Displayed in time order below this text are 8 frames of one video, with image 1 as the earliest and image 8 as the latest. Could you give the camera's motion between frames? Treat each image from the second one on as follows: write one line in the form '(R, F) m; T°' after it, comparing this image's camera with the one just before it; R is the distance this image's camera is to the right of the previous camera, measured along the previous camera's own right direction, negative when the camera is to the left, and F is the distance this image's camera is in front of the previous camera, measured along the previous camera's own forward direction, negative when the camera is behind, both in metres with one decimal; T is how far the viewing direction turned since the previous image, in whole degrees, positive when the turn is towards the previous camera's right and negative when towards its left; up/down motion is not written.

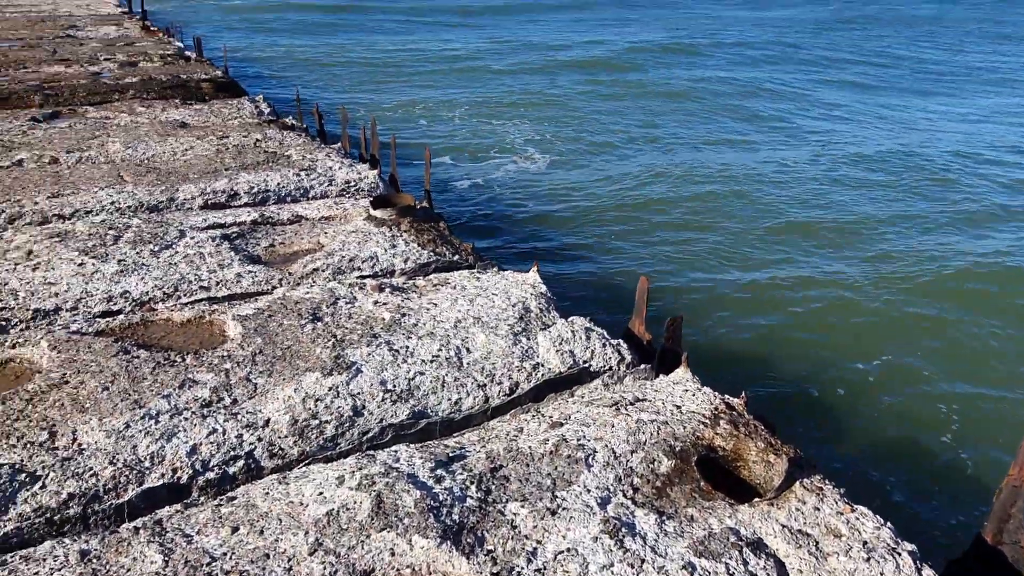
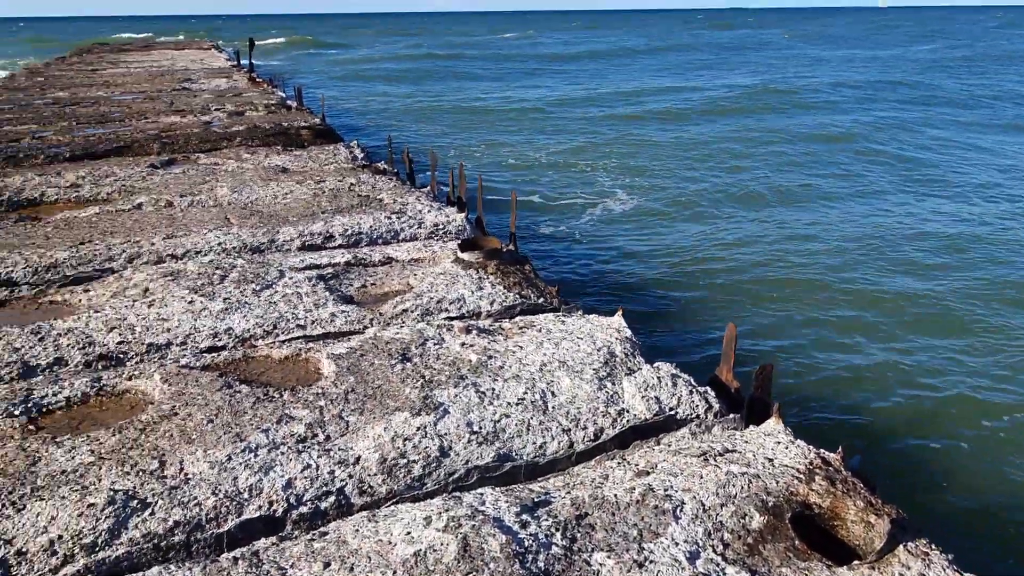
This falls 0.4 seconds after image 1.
(0.0, 0.0) m; -6°
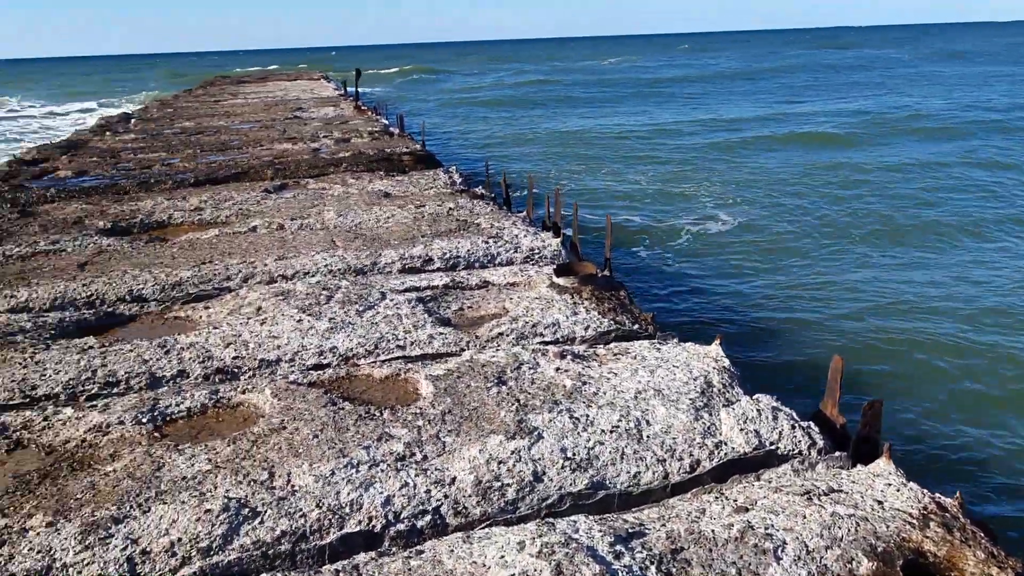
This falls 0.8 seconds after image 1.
(0.0, 0.0) m; -7°
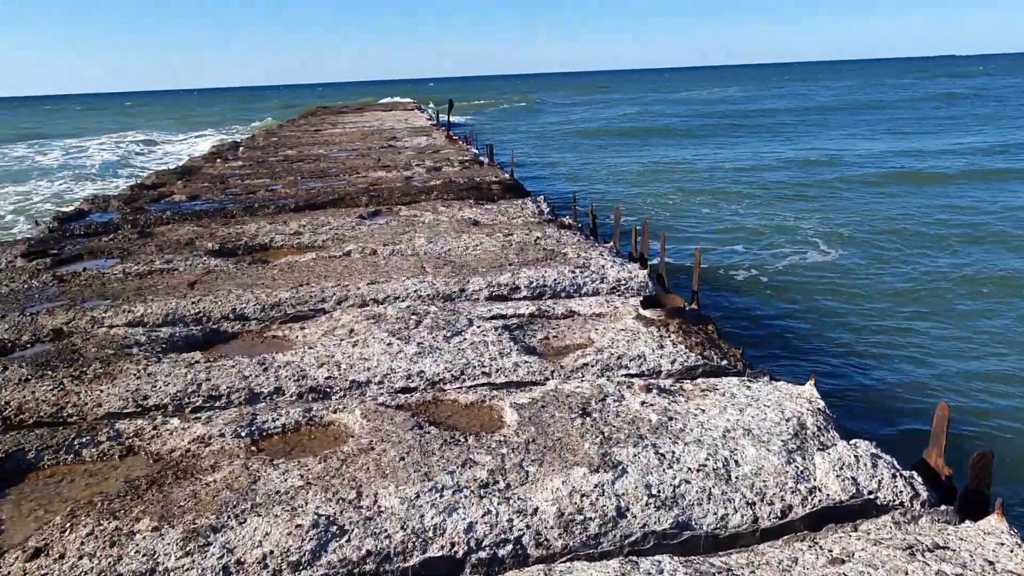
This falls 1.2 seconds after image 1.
(0.0, 0.0) m; -7°
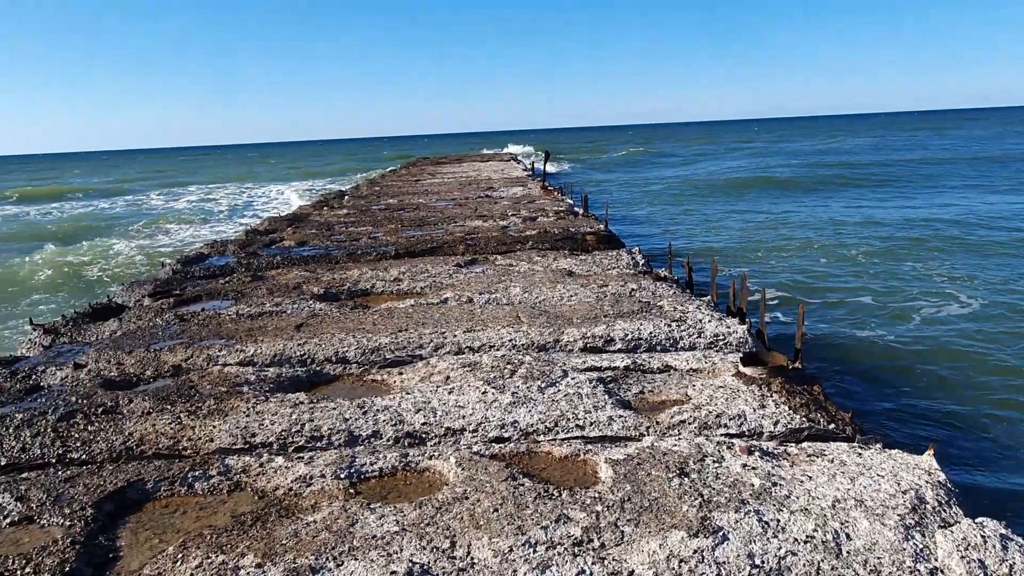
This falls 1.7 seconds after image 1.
(0.0, 0.0) m; -7°
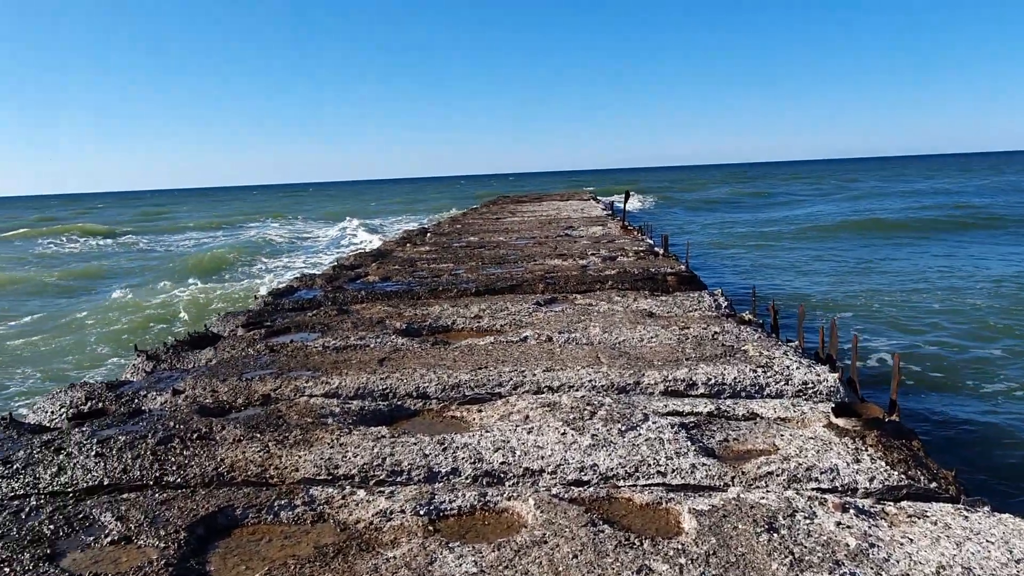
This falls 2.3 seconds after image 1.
(0.0, 0.0) m; -6°
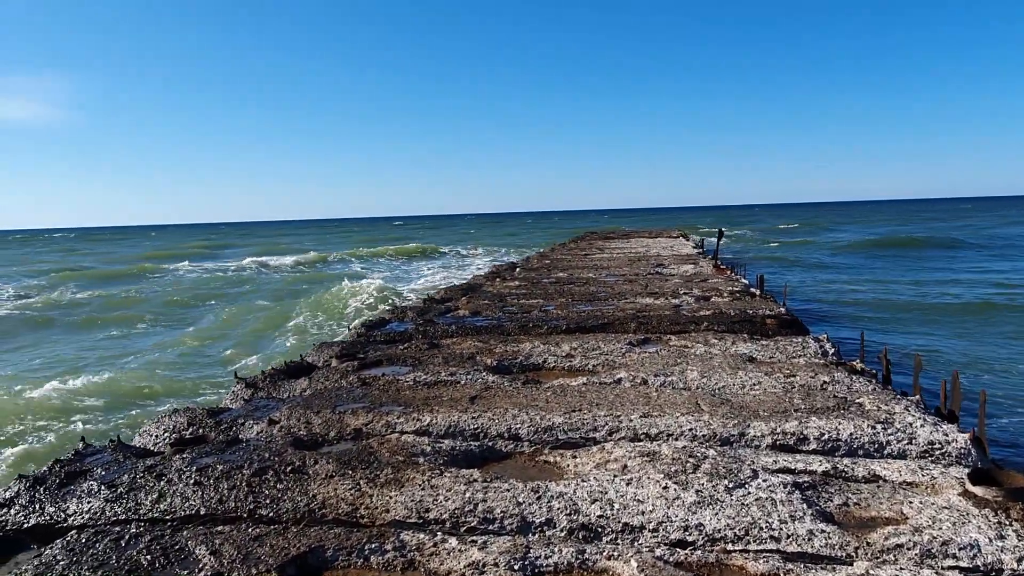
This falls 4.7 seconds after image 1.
(-0.1, +0.2) m; -7°
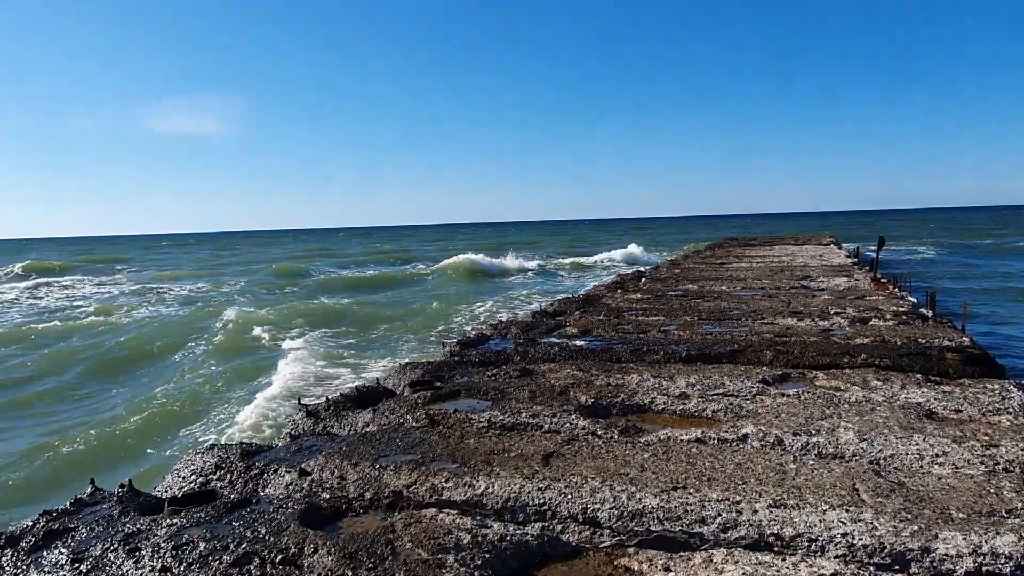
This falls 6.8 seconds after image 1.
(+0.4, +1.8) m; -11°
